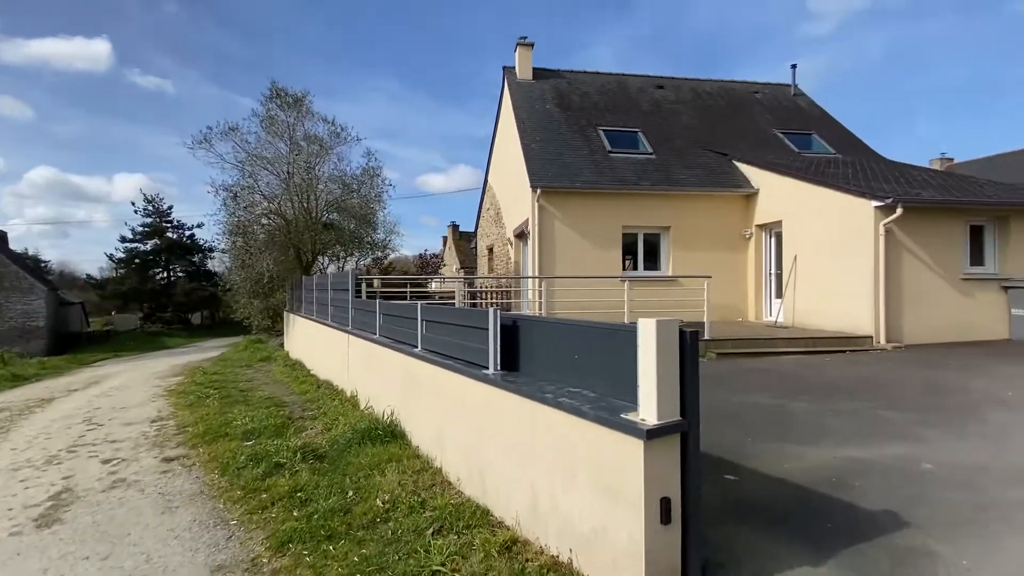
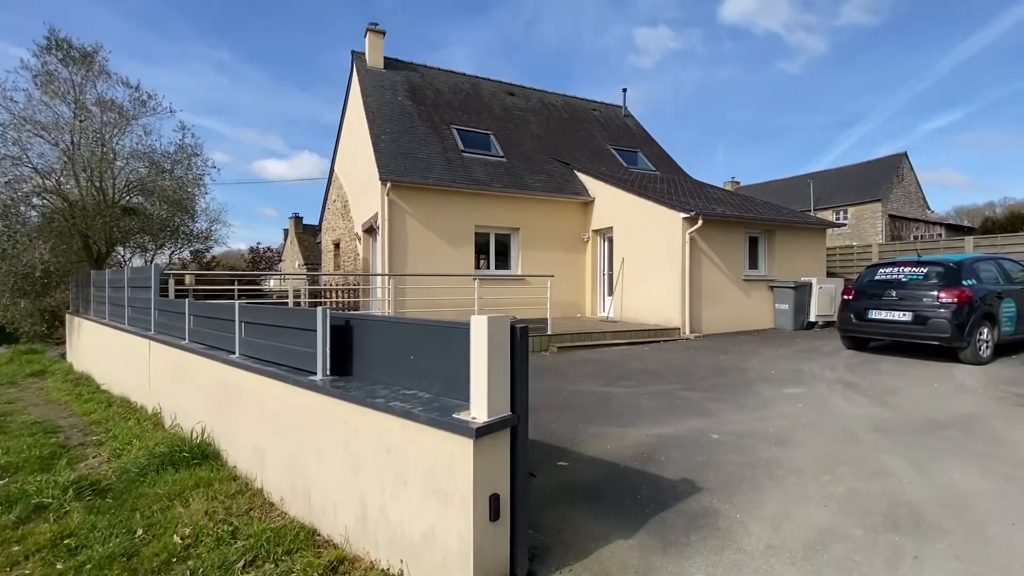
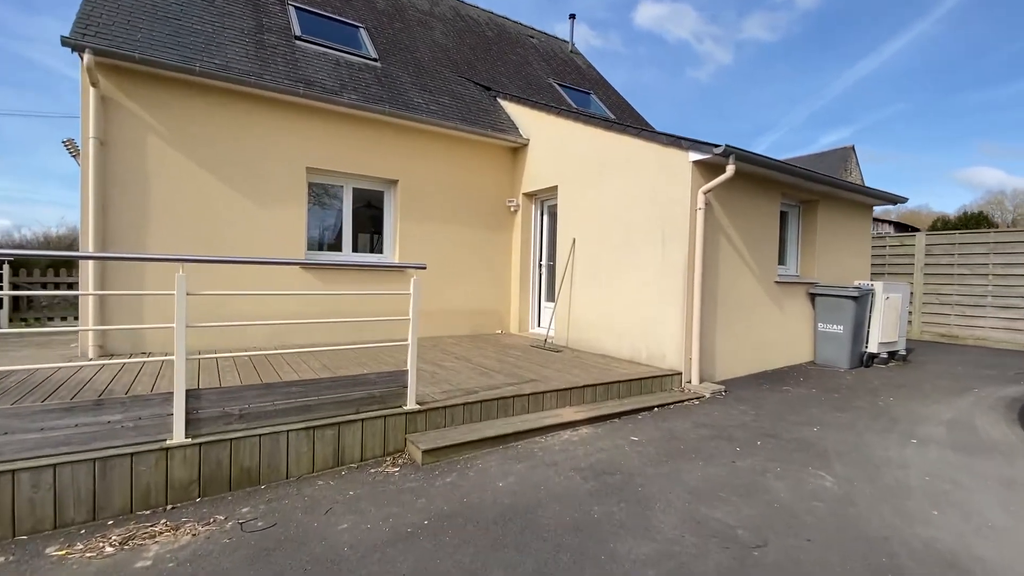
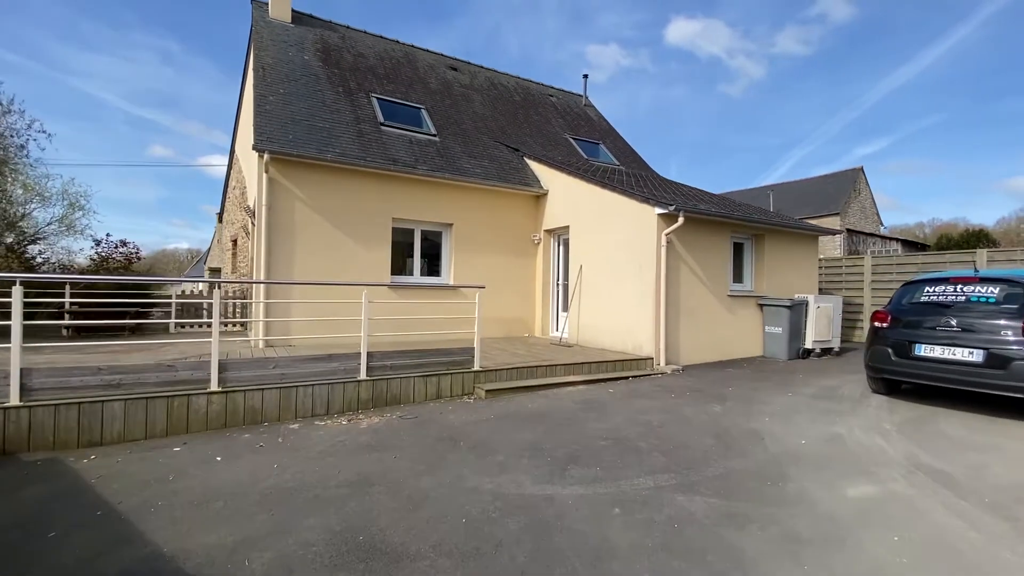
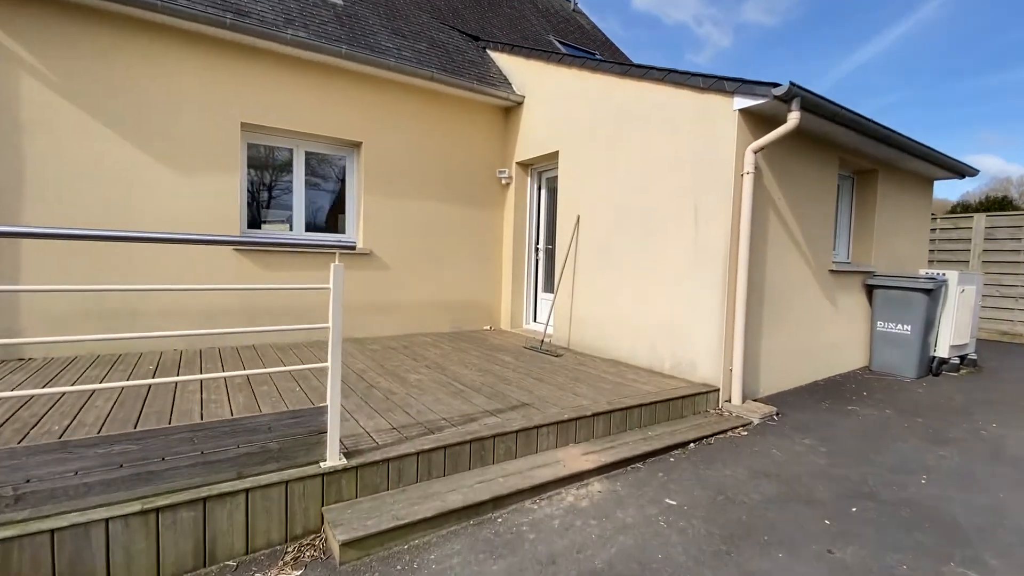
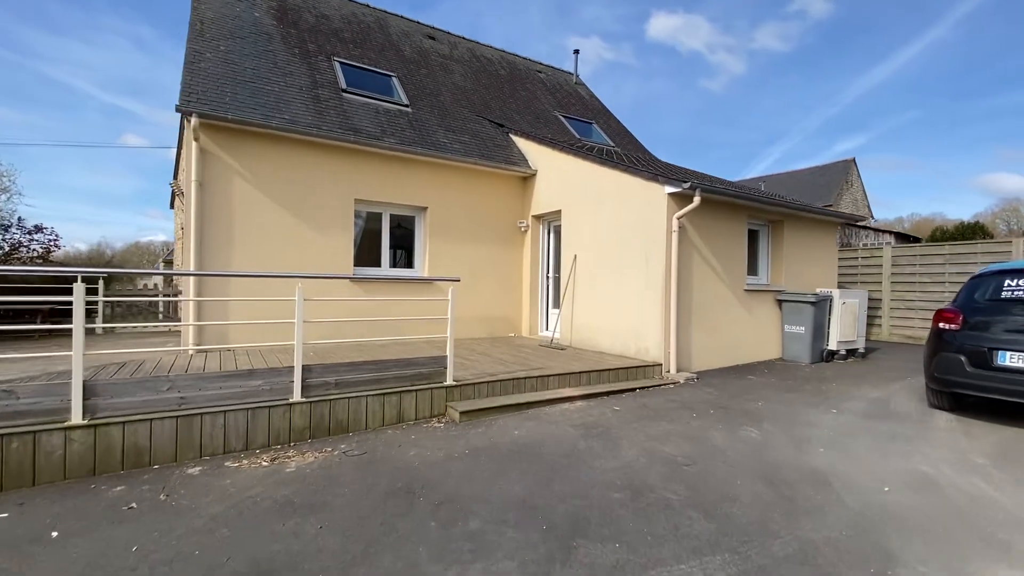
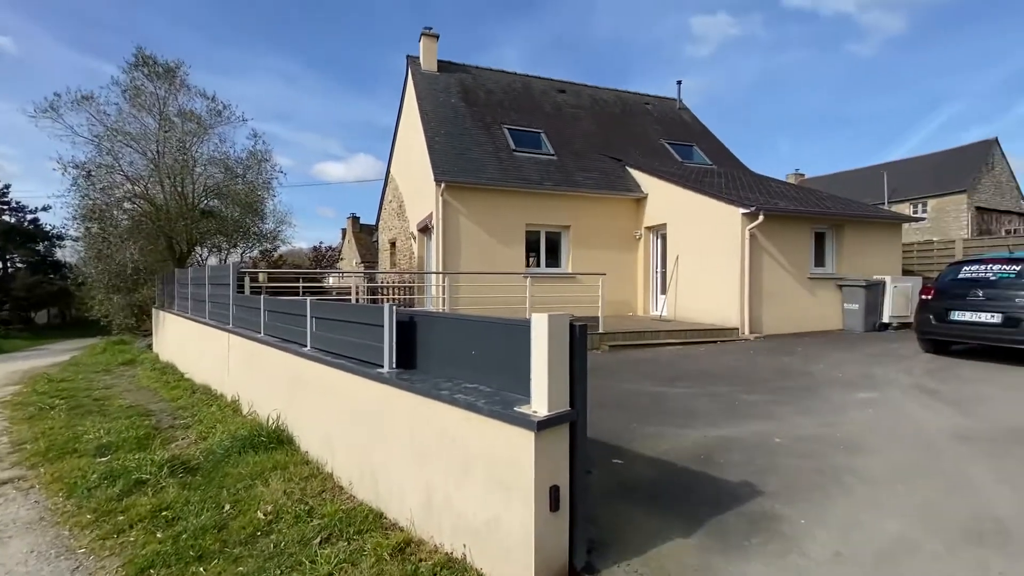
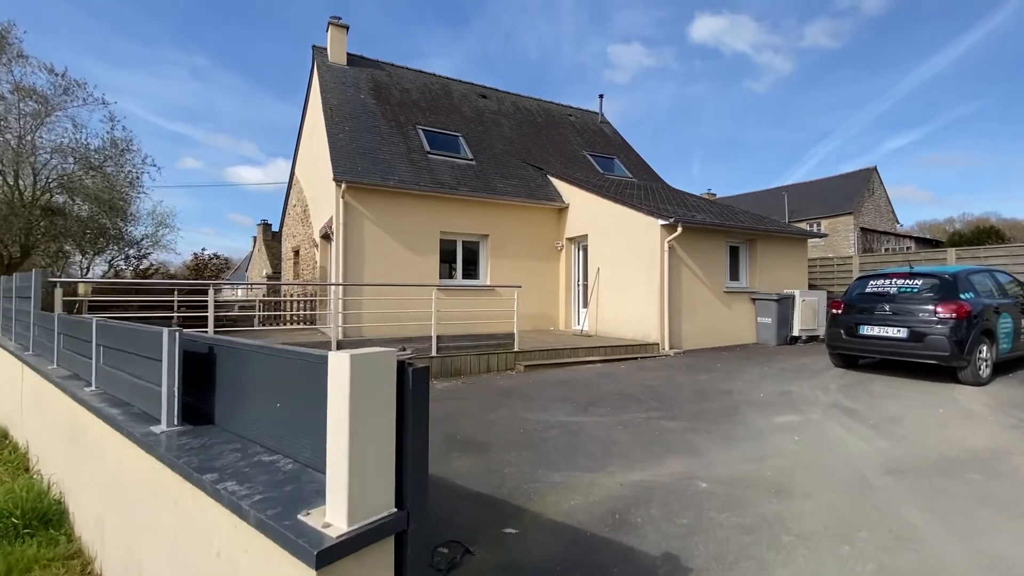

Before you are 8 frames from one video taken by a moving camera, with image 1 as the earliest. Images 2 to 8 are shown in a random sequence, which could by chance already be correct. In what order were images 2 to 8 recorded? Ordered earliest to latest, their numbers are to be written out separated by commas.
7, 2, 8, 4, 6, 3, 5
